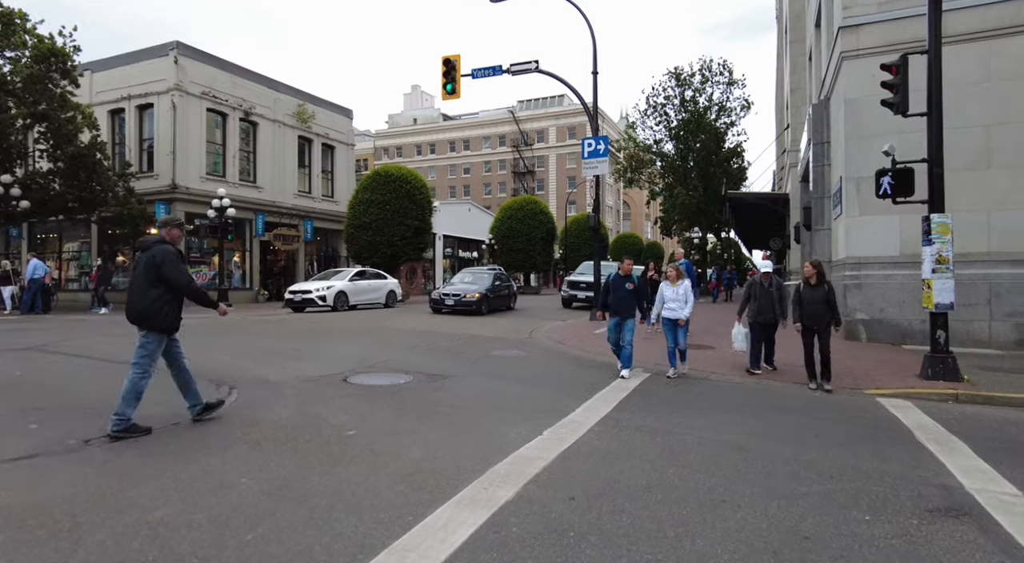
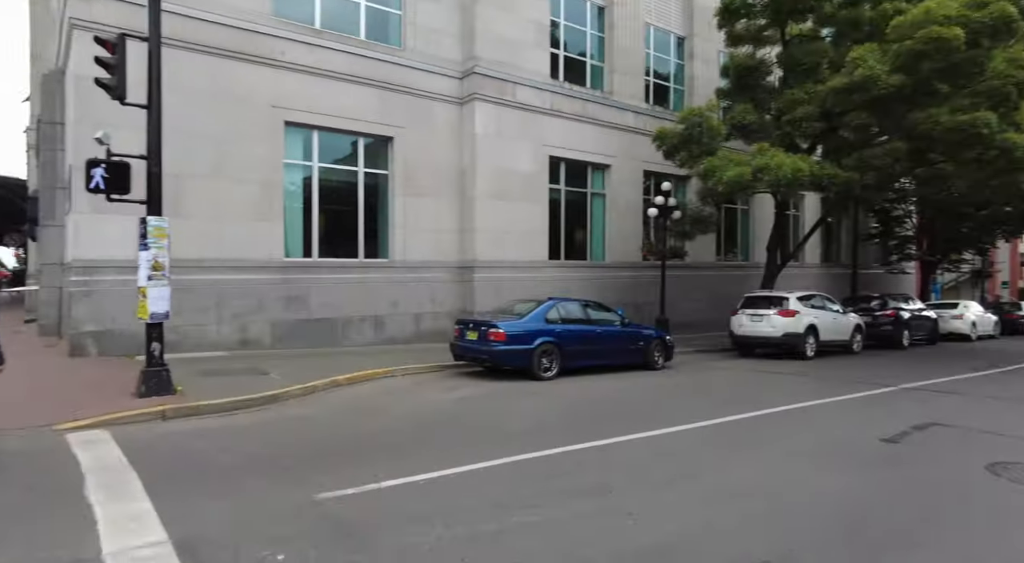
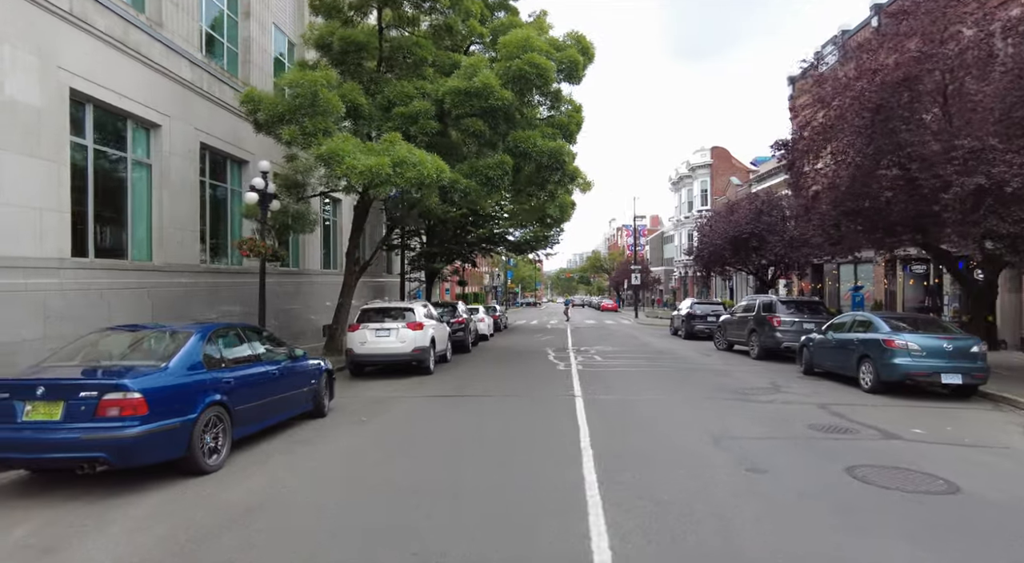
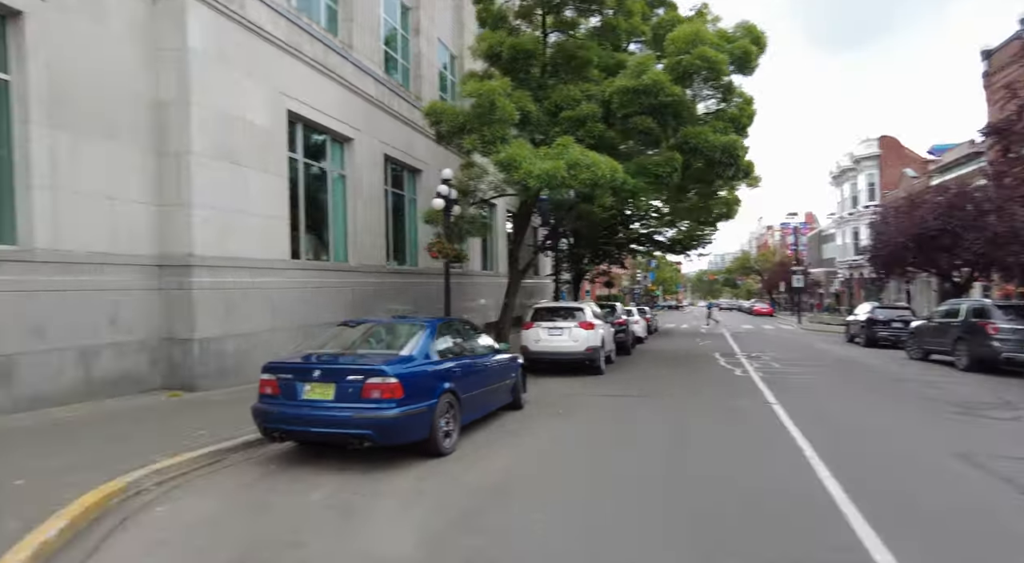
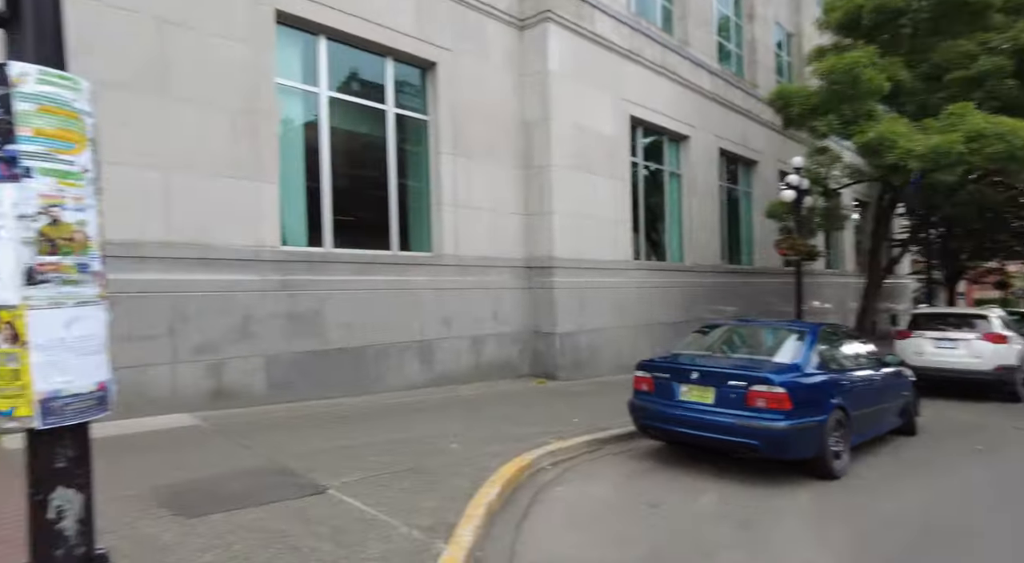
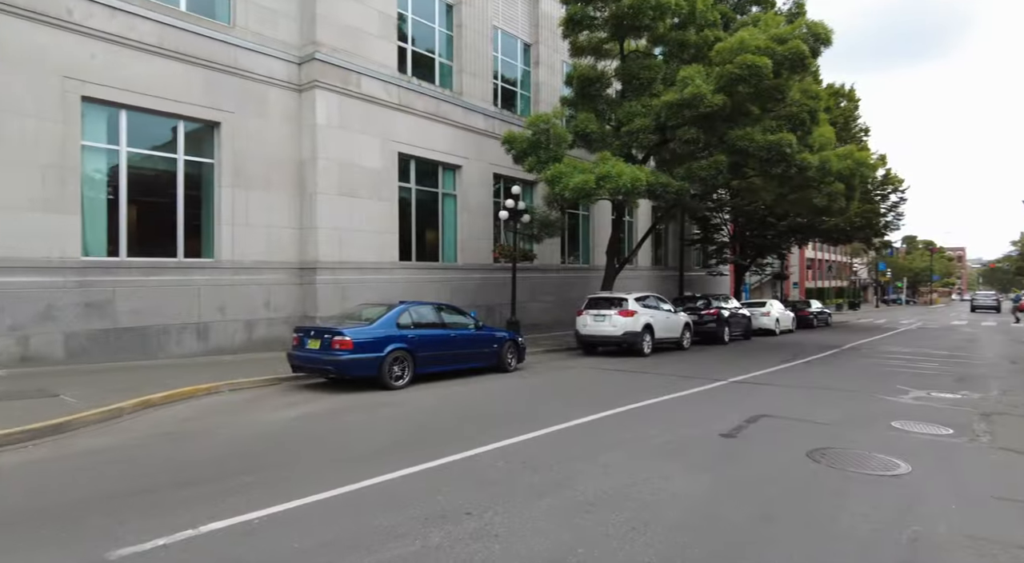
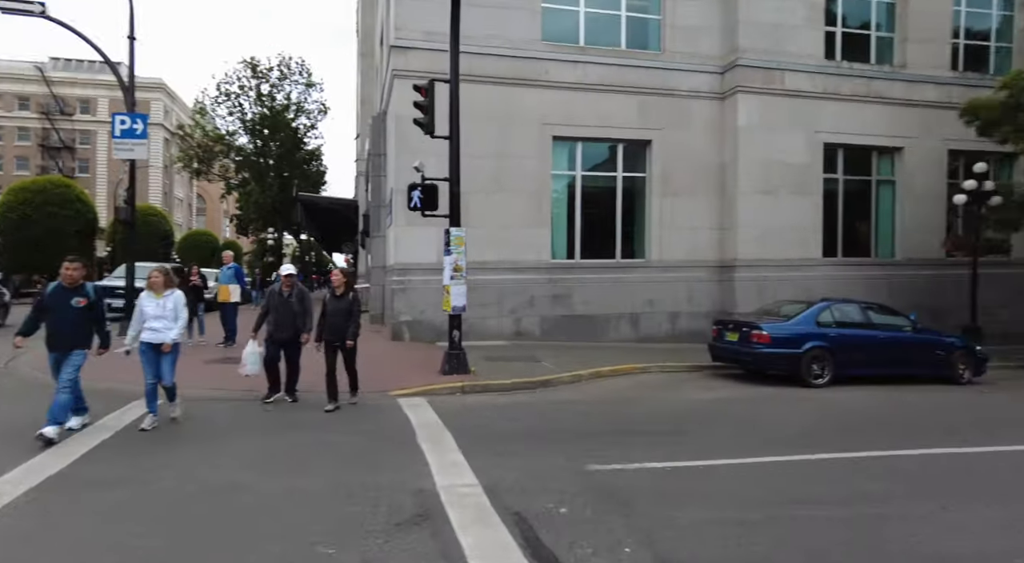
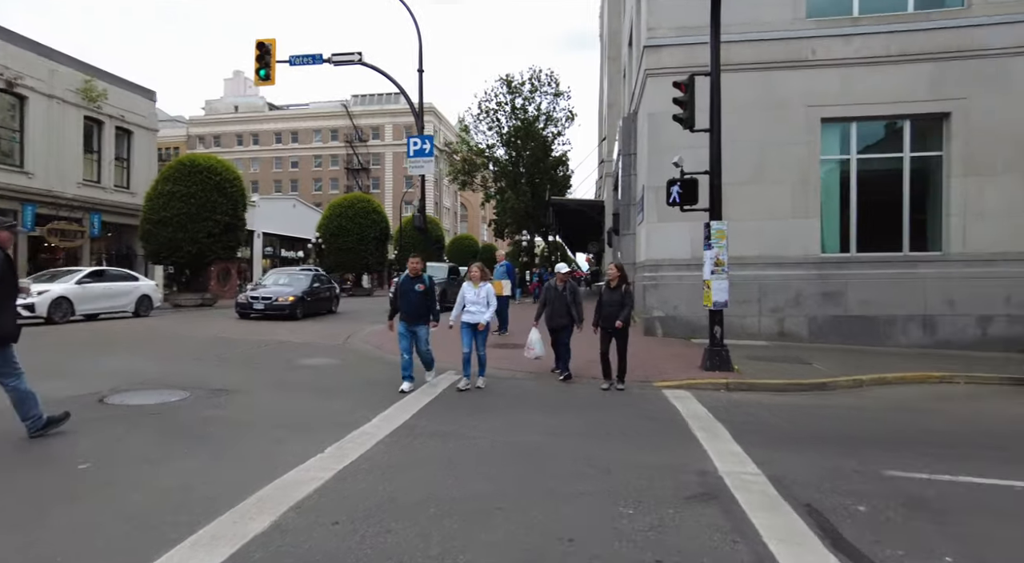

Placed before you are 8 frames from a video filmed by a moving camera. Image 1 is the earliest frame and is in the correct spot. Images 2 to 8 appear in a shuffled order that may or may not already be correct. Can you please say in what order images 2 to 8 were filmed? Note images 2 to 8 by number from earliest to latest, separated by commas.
8, 7, 2, 6, 3, 4, 5
